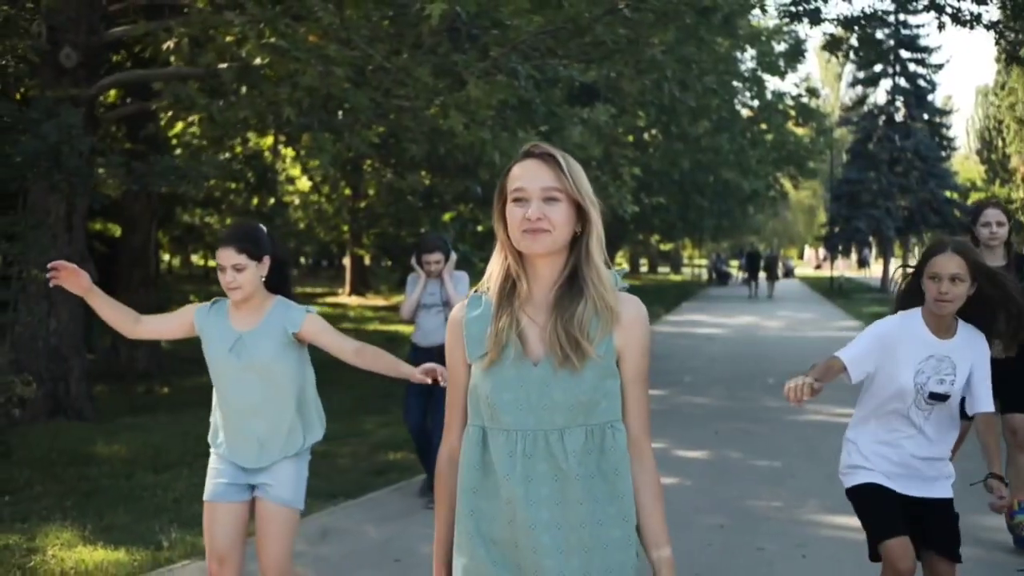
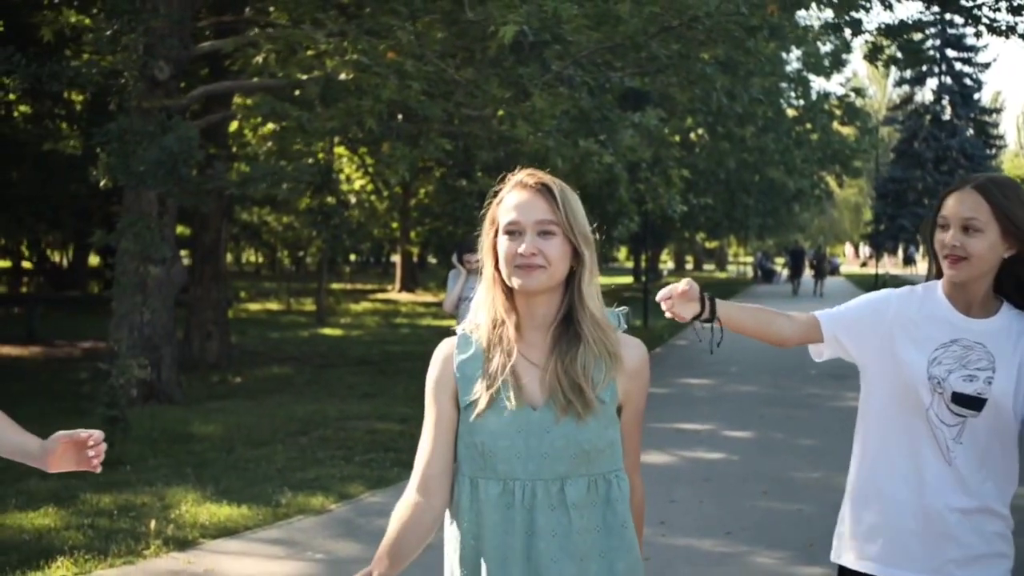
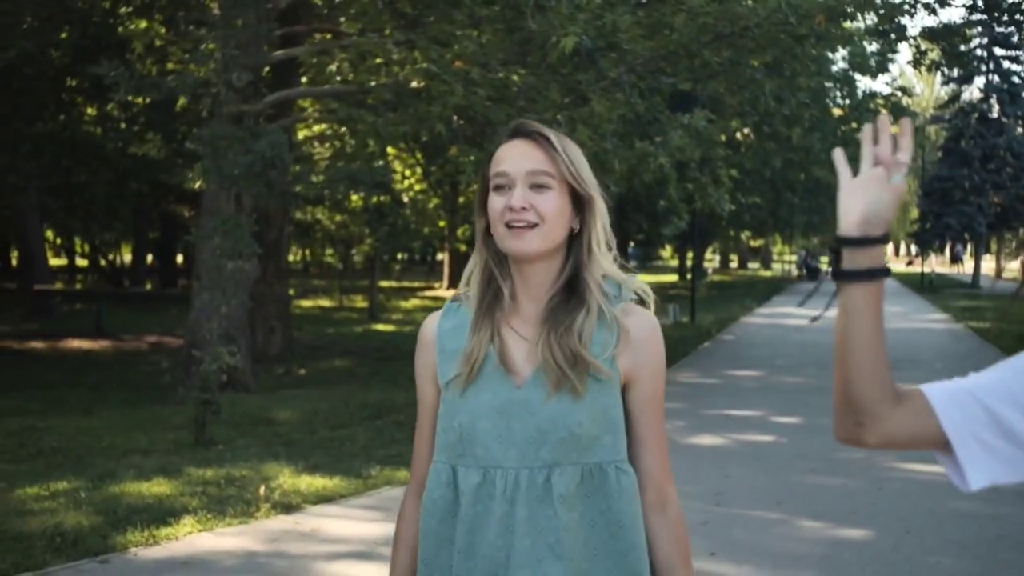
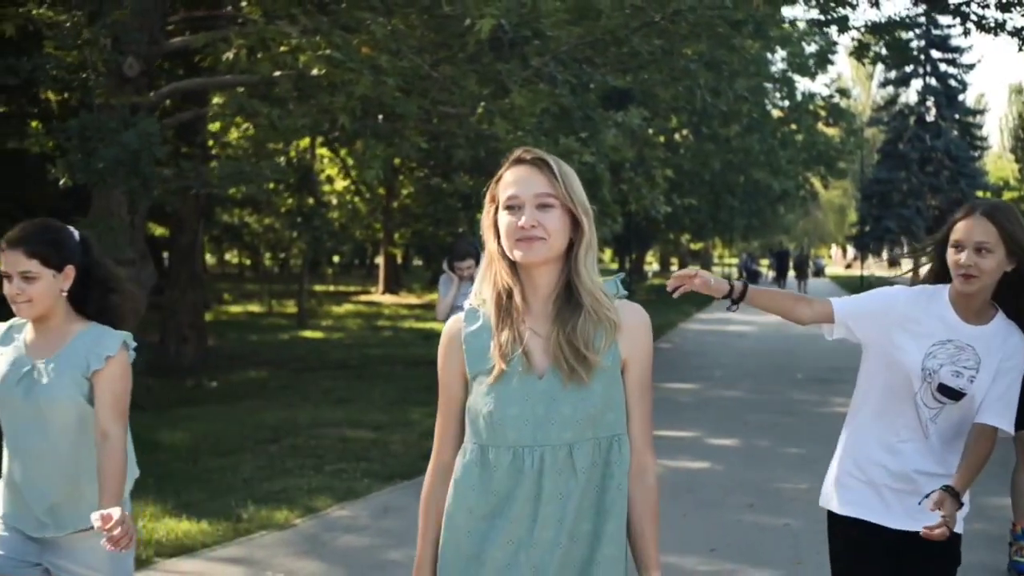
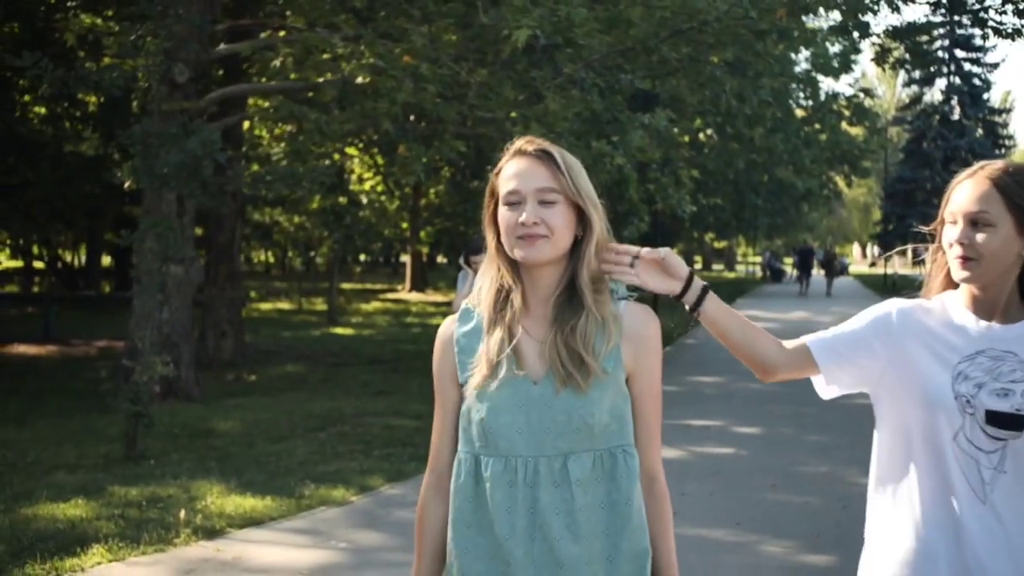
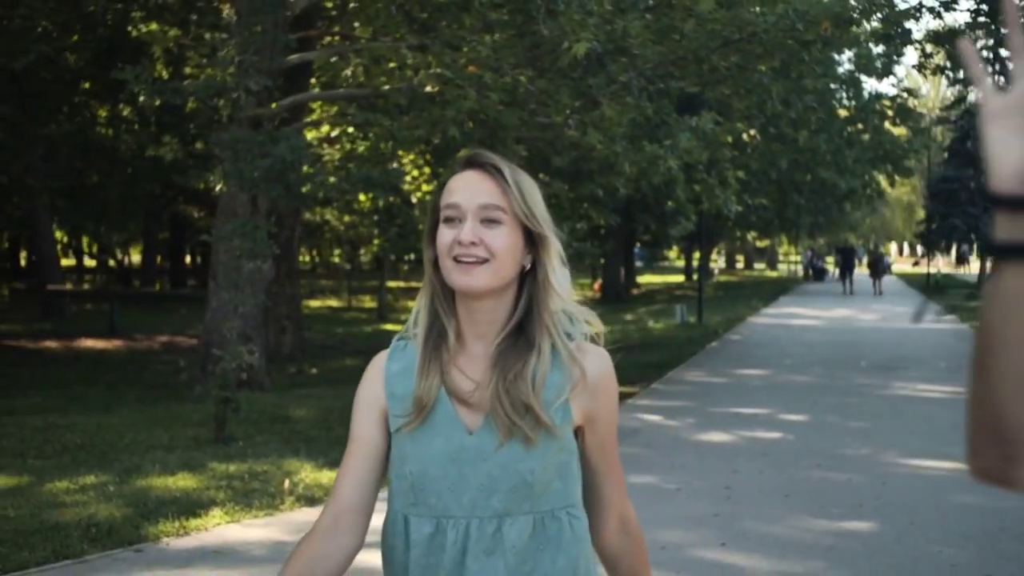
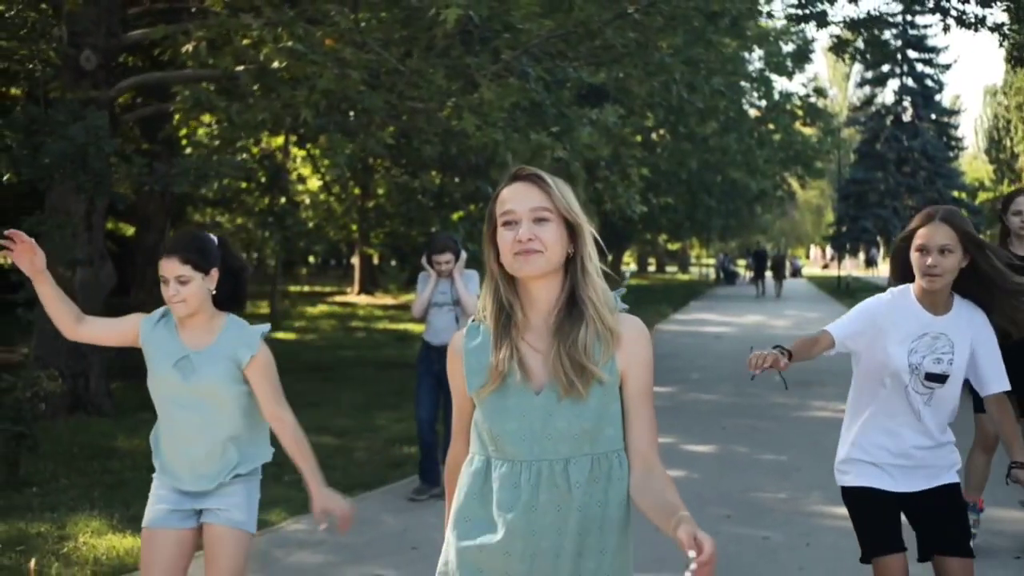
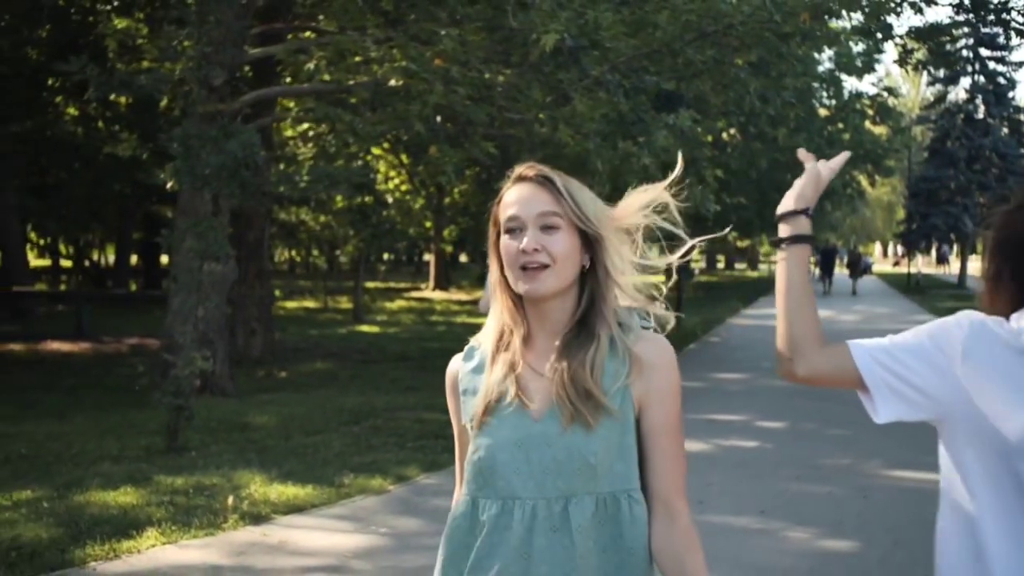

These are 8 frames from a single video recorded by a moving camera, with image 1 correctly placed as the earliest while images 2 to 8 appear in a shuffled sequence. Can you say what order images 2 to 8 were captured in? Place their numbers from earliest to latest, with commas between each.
7, 4, 2, 5, 8, 3, 6
